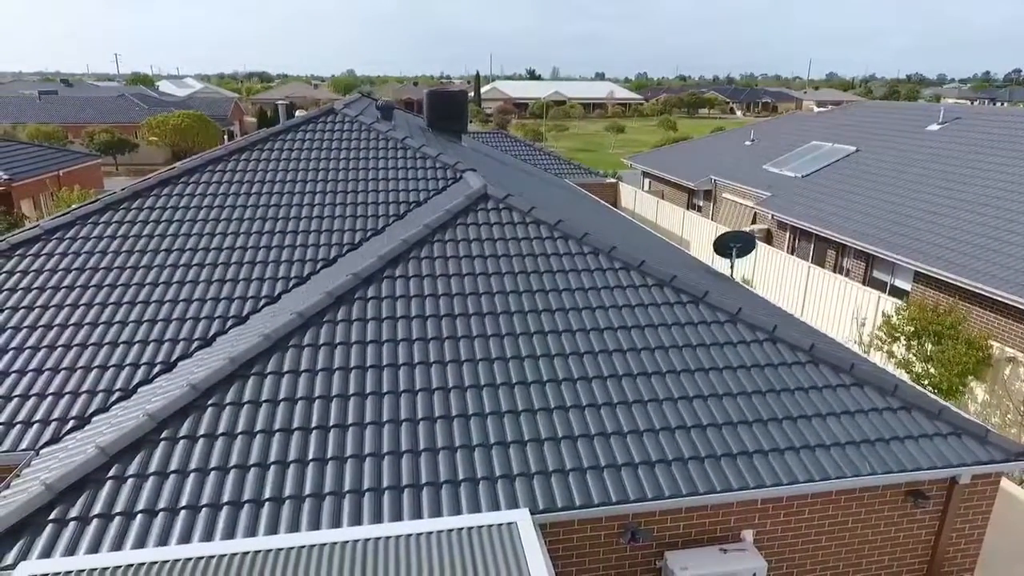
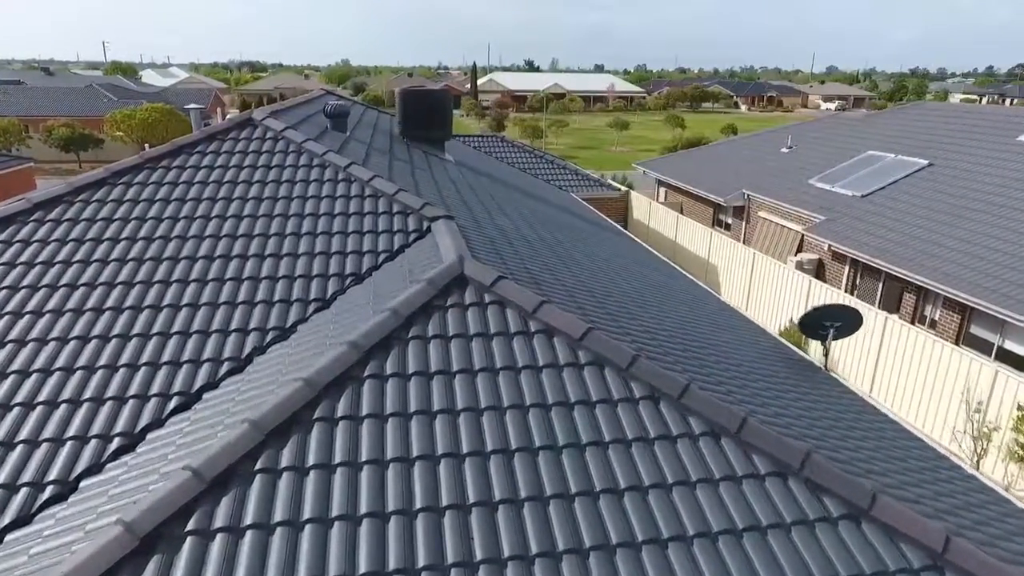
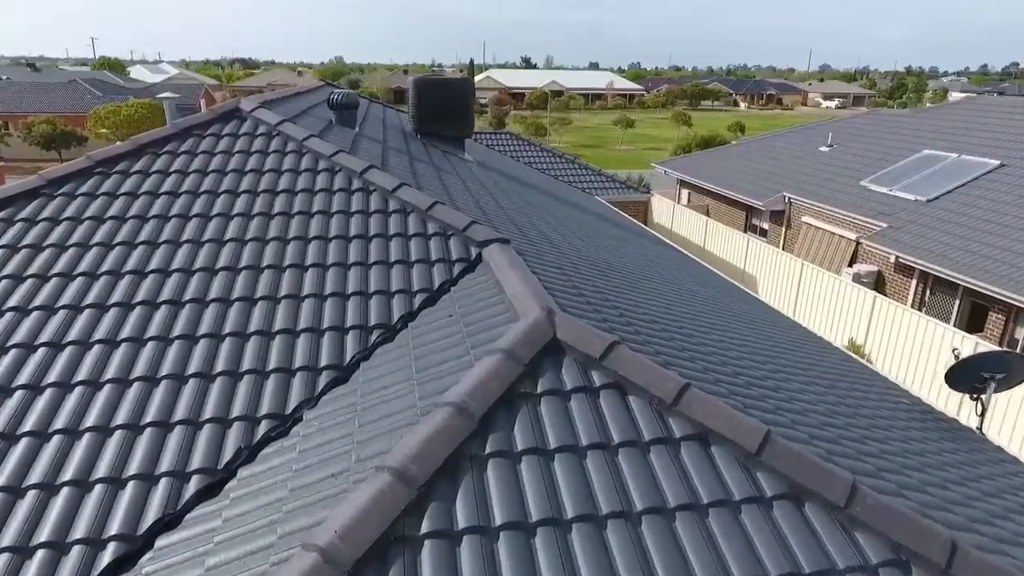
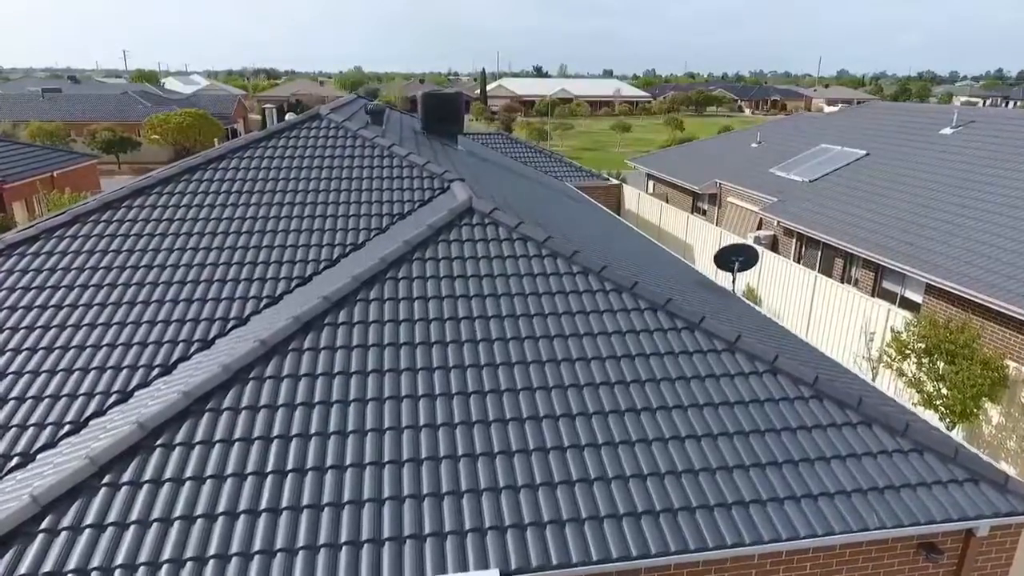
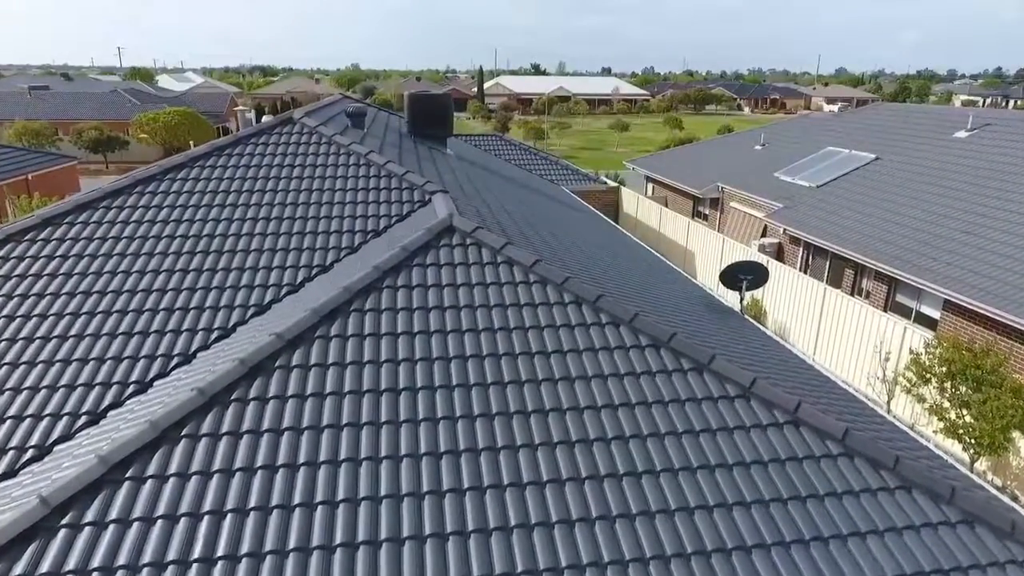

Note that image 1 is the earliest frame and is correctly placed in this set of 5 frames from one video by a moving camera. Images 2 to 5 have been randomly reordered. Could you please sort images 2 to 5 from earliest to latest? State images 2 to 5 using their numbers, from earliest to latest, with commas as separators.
4, 5, 2, 3
